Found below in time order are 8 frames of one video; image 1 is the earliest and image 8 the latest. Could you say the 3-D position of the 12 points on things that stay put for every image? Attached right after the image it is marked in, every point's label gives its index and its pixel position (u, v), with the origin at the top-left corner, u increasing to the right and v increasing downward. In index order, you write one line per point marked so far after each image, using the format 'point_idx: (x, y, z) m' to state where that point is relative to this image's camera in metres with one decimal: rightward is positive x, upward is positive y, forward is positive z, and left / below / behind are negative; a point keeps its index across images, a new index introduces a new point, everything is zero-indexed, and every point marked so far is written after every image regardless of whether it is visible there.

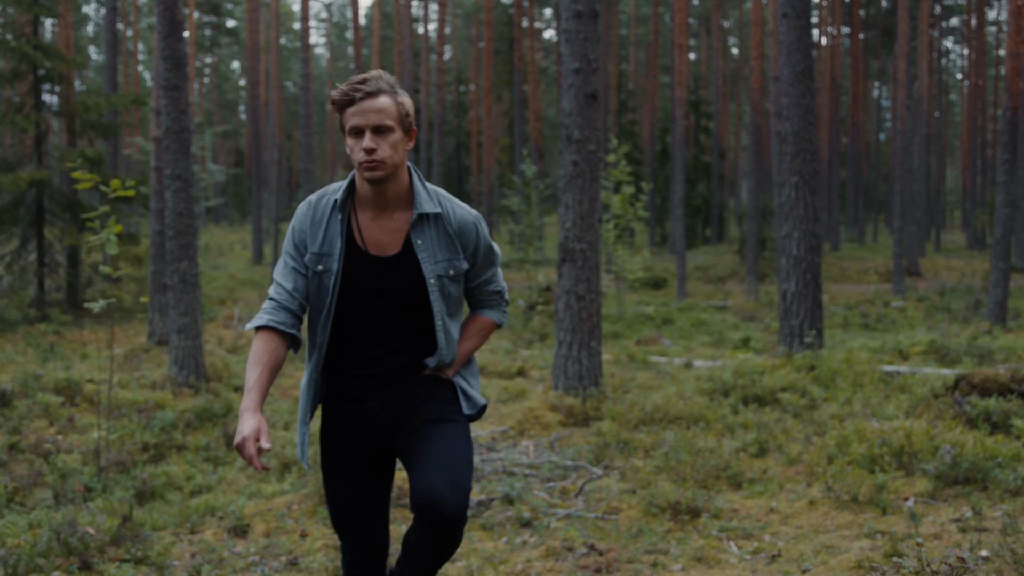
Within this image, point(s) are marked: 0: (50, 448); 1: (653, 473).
0: (-4.1, -1.4, +7.5) m
1: (+1.1, -1.4, +6.4) m
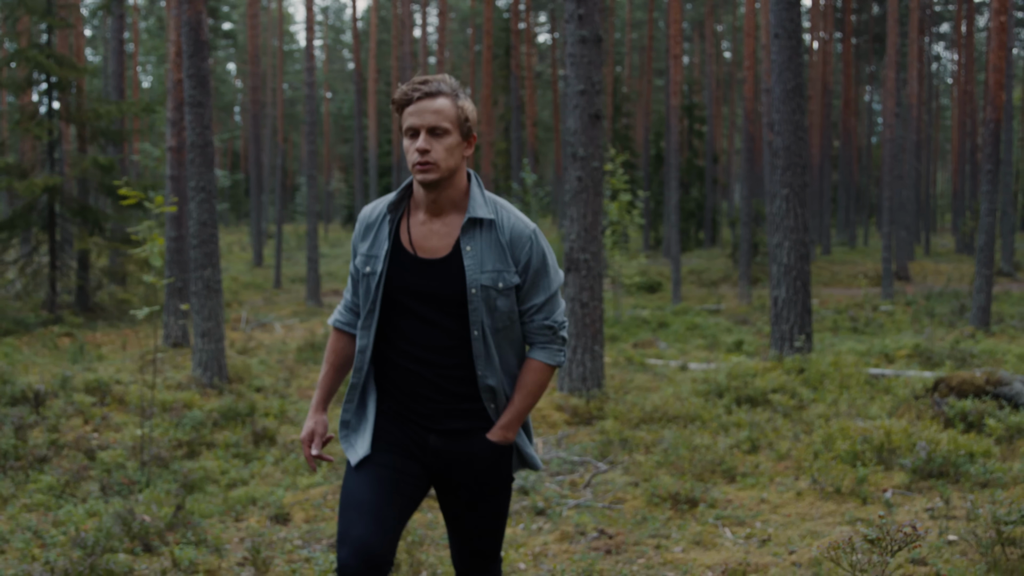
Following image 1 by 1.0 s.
0: (-4.0, -1.5, +8.0) m
1: (+1.2, -1.5, +7.0) m
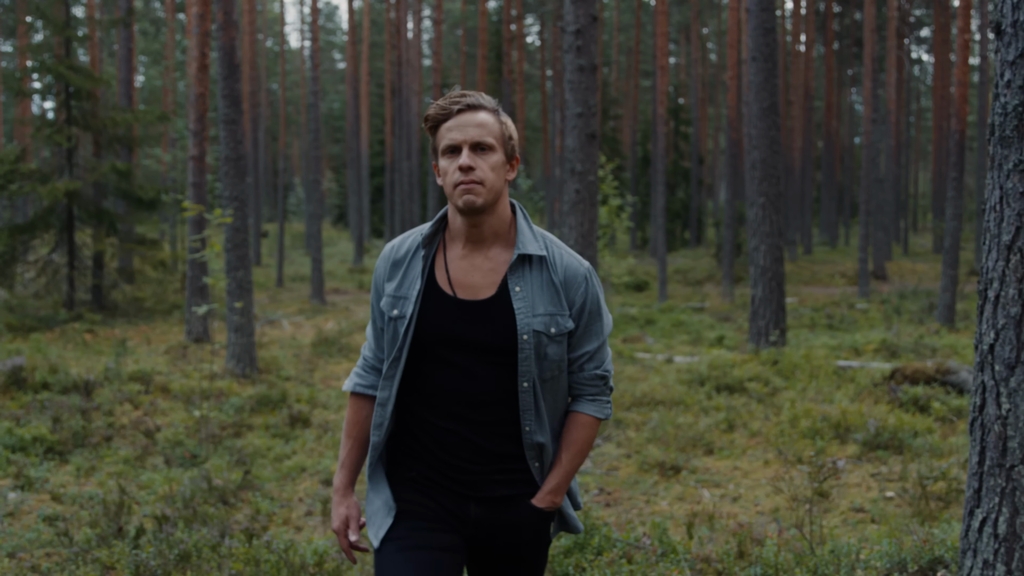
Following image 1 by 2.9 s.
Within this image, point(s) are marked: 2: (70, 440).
0: (-3.9, -1.5, +9.0) m
1: (+1.3, -1.5, +8.1) m
2: (-4.4, -1.5, +8.3) m
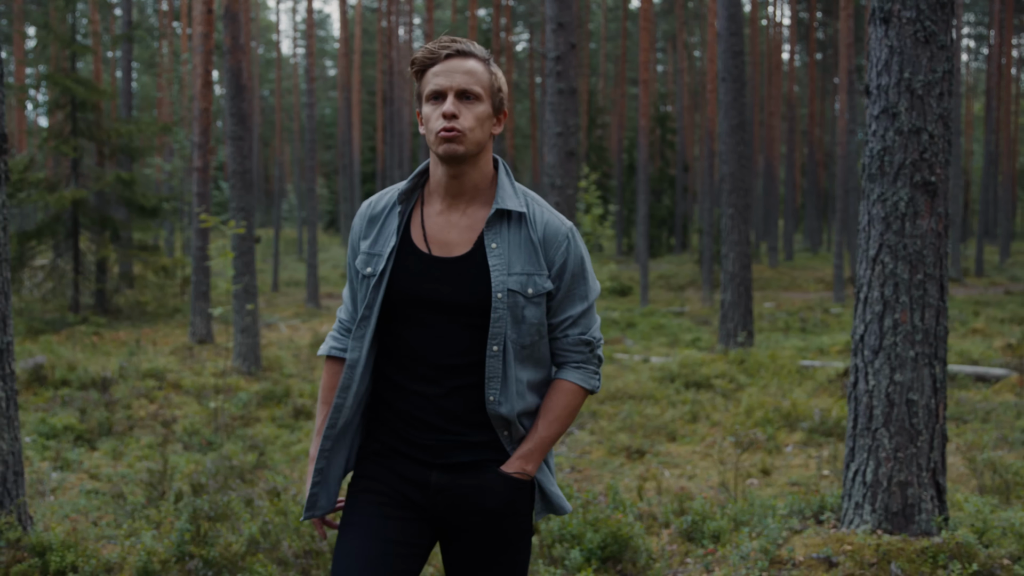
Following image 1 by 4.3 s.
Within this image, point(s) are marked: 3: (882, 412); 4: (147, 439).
0: (-4.1, -1.5, +9.9) m
1: (+1.1, -1.5, +9.1) m
2: (-4.6, -1.5, +9.2) m
3: (+1.8, -0.6, +4.2) m
4: (-3.9, -1.6, +8.9) m
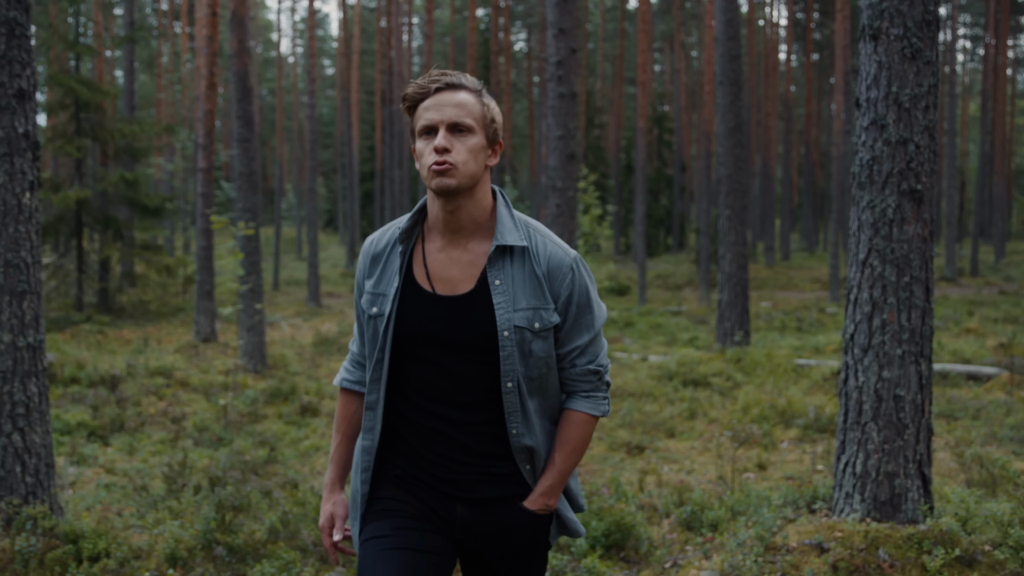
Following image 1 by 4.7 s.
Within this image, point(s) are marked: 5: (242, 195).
0: (-4.1, -1.5, +10.1) m
1: (+1.1, -1.5, +9.3) m
2: (-4.5, -1.5, +9.4) m
3: (+1.9, -0.6, +4.4) m
4: (-3.9, -1.6, +9.1) m
5: (-4.1, +1.4, +12.6) m
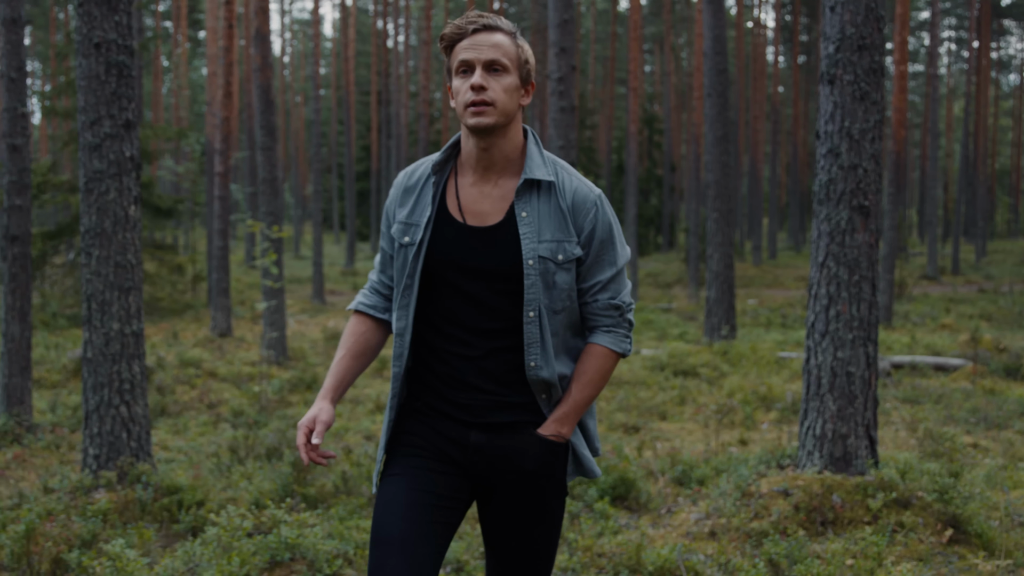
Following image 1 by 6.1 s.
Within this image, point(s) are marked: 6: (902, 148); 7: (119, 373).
0: (-4.0, -1.5, +11.1) m
1: (+1.2, -1.5, +10.3) m
2: (-4.4, -1.5, +10.4) m
3: (+2.0, -0.6, +5.4) m
4: (-3.8, -1.6, +10.1) m
5: (-4.0, +1.4, +13.5) m
6: (+9.2, +3.3, +19.7) m
7: (-2.7, -0.6, +5.7) m
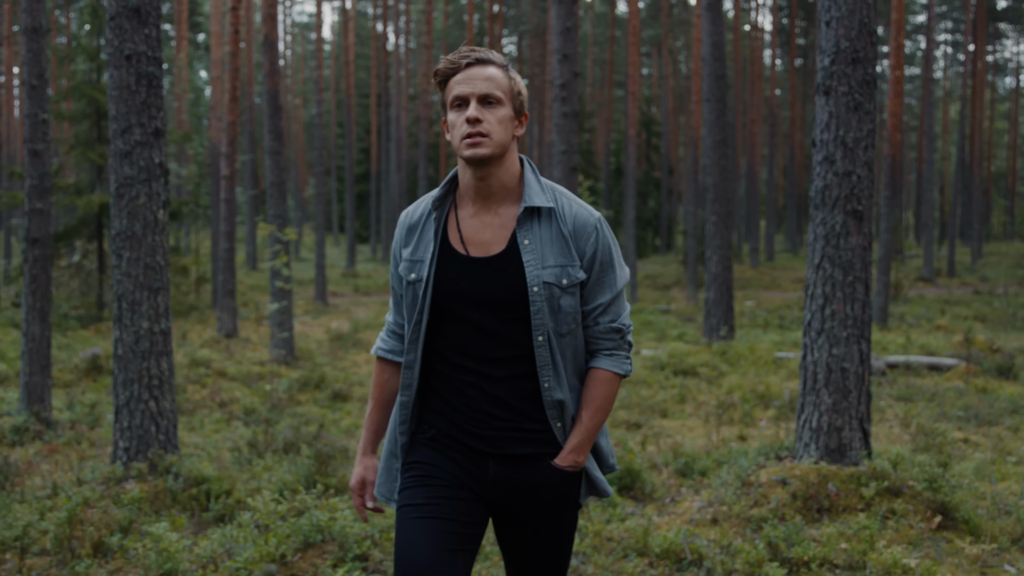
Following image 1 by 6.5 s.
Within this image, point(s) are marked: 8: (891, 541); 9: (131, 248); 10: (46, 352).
0: (-3.9, -1.5, +11.4) m
1: (+1.3, -1.5, +10.6) m
2: (-4.4, -1.5, +10.6) m
3: (+2.1, -0.6, +5.7) m
4: (-3.7, -1.6, +10.4) m
5: (-3.9, +1.4, +13.8) m
6: (+9.2, +3.3, +20.0) m
7: (-2.6, -0.6, +5.9) m
8: (+2.2, -1.4, +4.8) m
9: (-2.7, +0.3, +5.9) m
10: (-5.2, -0.7, +9.3) m
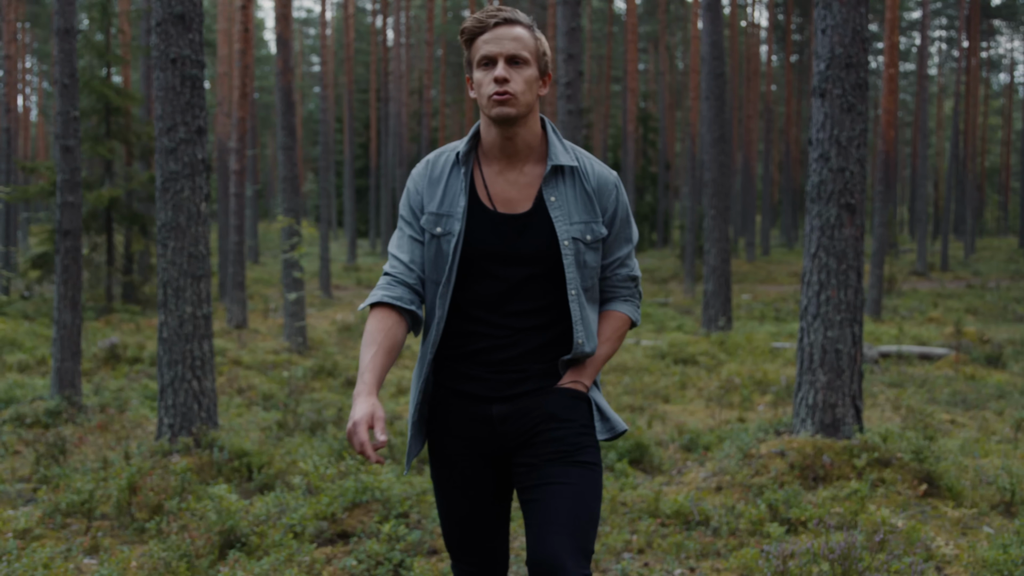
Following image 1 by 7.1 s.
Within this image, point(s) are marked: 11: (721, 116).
0: (-3.8, -1.4, +11.8) m
1: (+1.4, -1.4, +11.1) m
2: (-4.3, -1.4, +11.1) m
3: (+2.3, -0.5, +6.2) m
4: (-3.6, -1.5, +10.8) m
5: (-3.9, +1.6, +14.2) m
6: (+9.3, +3.4, +20.5) m
7: (-2.4, -0.5, +6.4) m
8: (+2.3, -1.4, +5.2) m
9: (-2.5, +0.4, +6.3) m
10: (-5.1, -0.6, +9.7) m
11: (+4.0, +3.4, +16.2) m
